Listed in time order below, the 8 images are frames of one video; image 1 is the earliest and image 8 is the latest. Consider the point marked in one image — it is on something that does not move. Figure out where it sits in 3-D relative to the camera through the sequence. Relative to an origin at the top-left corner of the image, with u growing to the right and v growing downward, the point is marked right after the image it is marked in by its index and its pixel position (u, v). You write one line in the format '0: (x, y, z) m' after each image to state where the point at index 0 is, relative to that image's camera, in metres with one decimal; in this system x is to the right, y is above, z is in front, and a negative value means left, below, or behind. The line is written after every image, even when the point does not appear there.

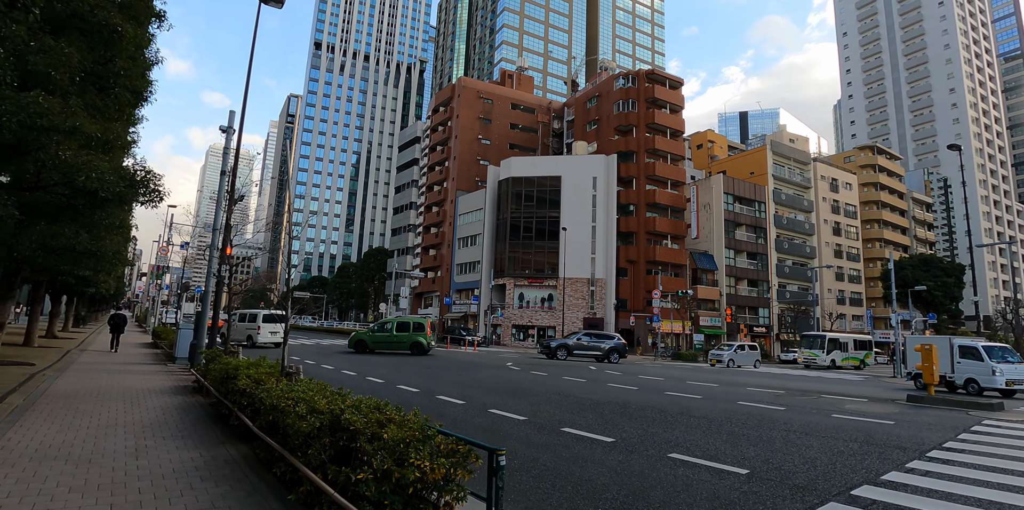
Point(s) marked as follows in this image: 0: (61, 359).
0: (-13.0, -3.0, +15.2) m
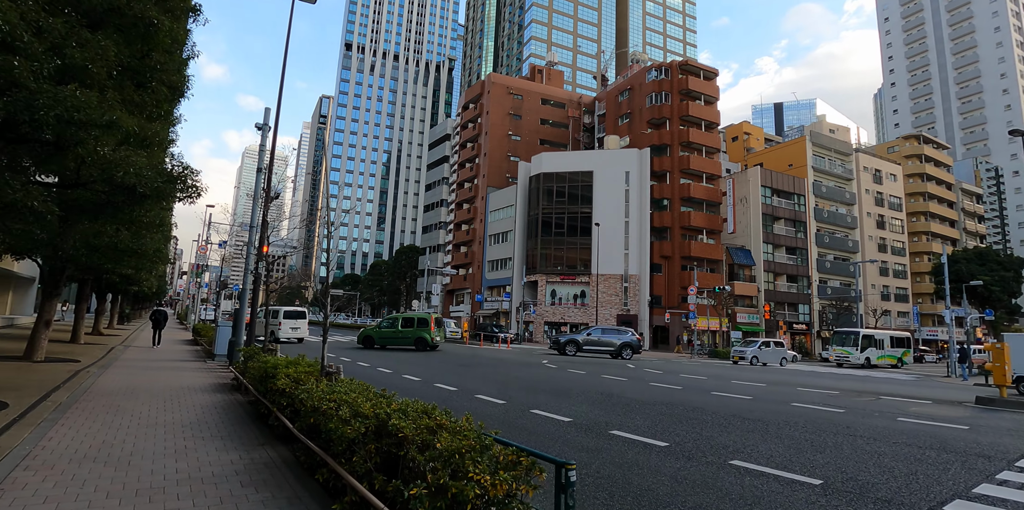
0: (-11.9, -2.9, +15.5) m
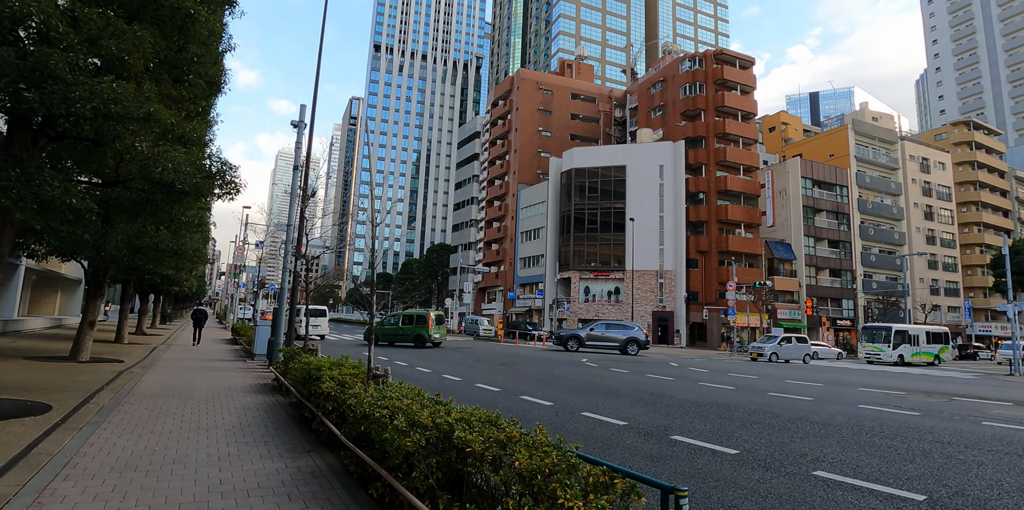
0: (-10.6, -2.9, +15.5) m
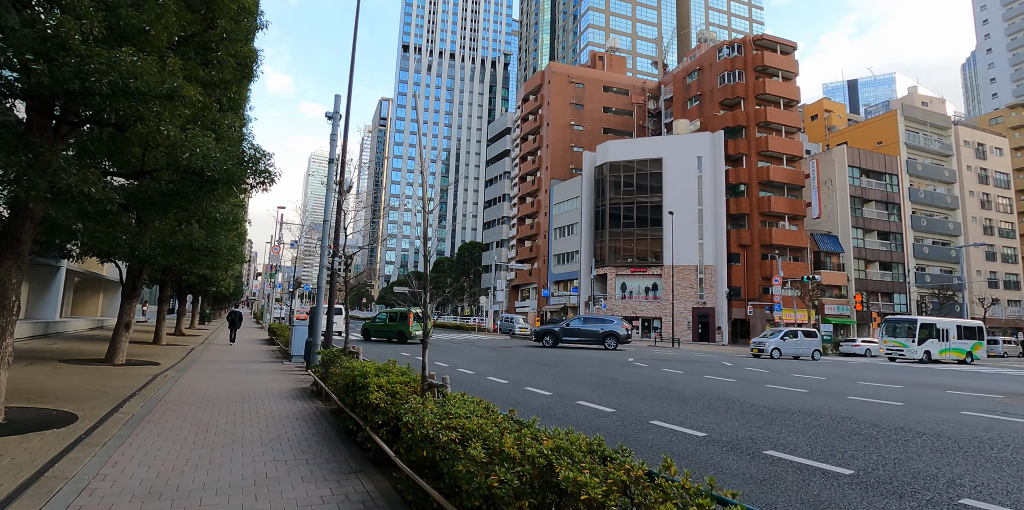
0: (-9.3, -2.9, +15.2) m
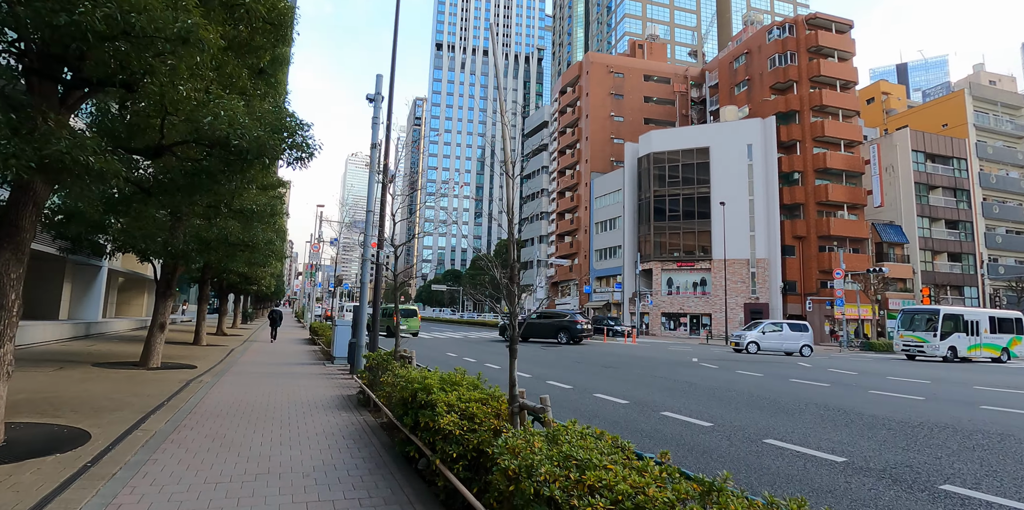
0: (-7.7, -2.8, +14.3) m
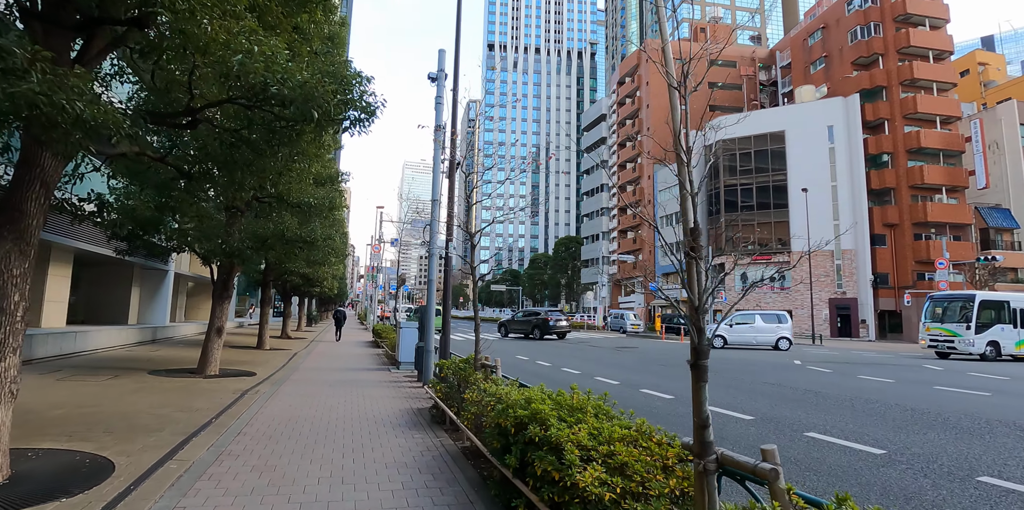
0: (-5.7, -2.8, +13.5) m
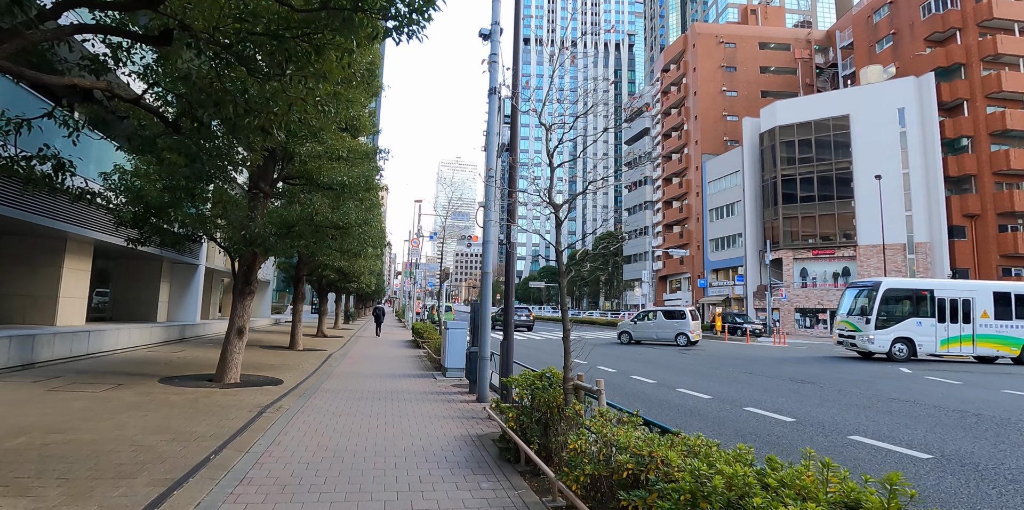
0: (-4.3, -2.6, +12.0) m
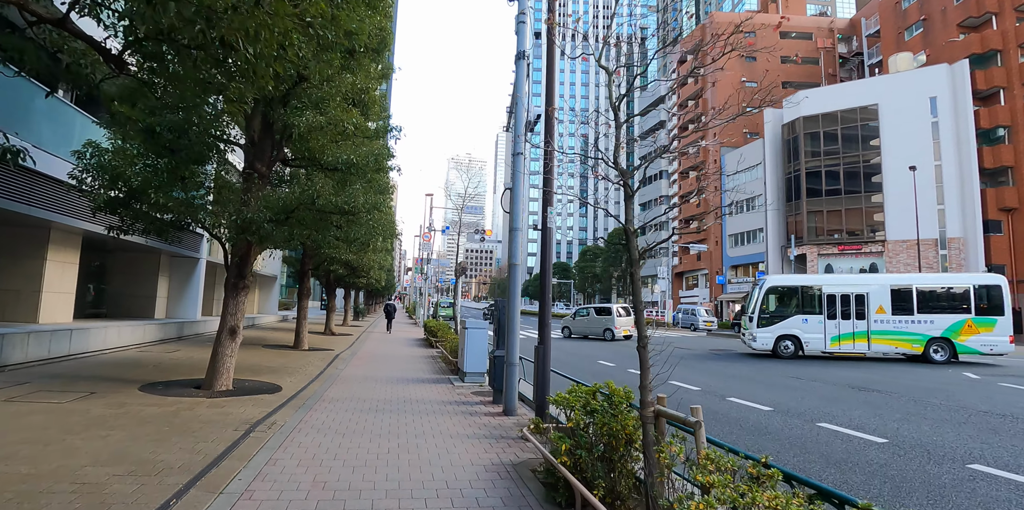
0: (-3.8, -2.4, +10.9) m
